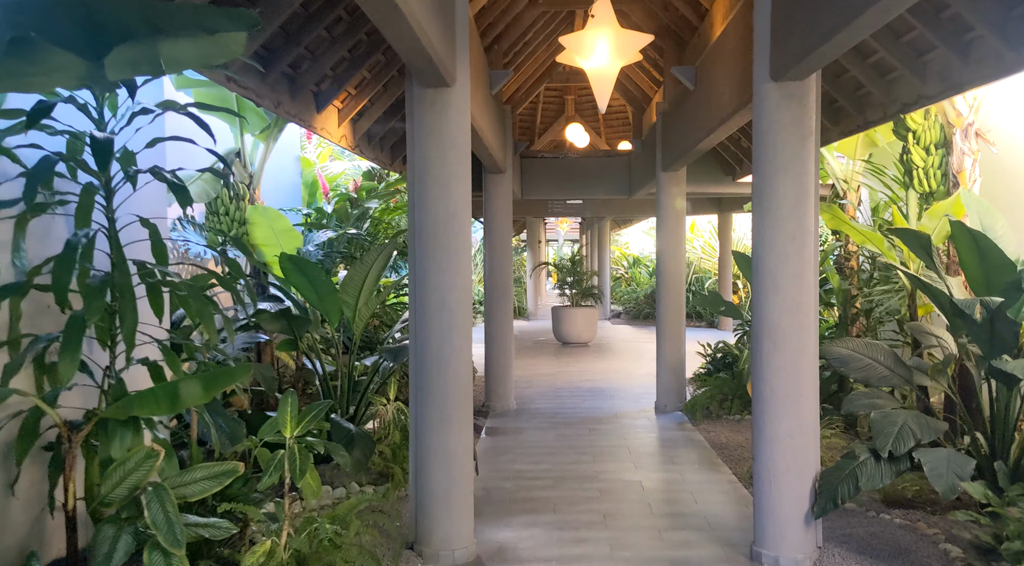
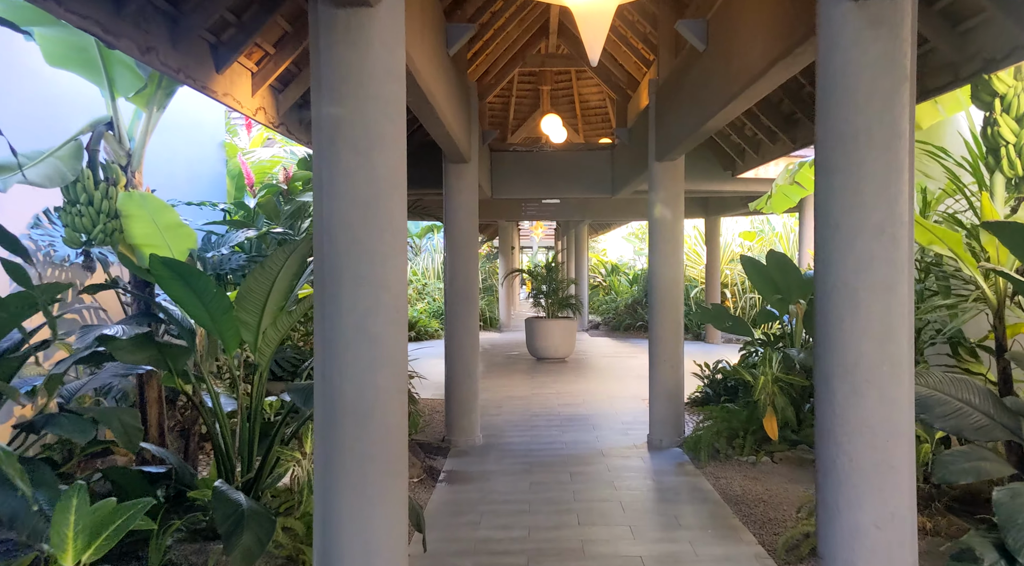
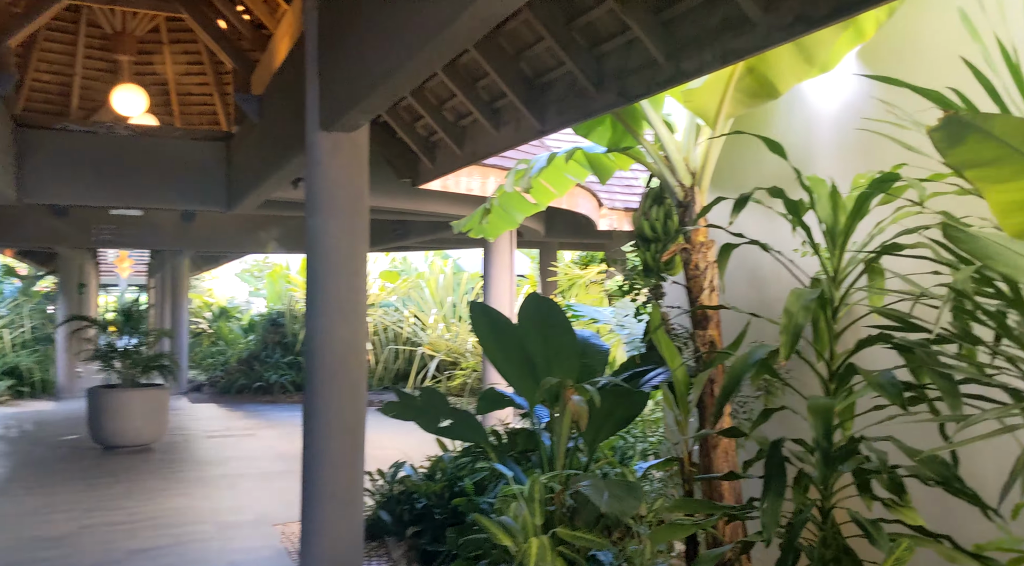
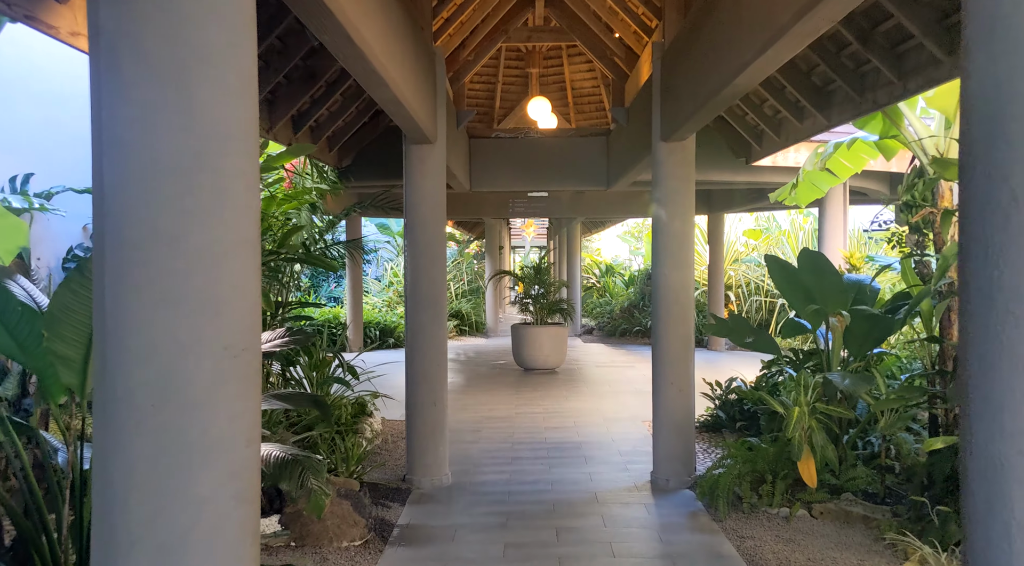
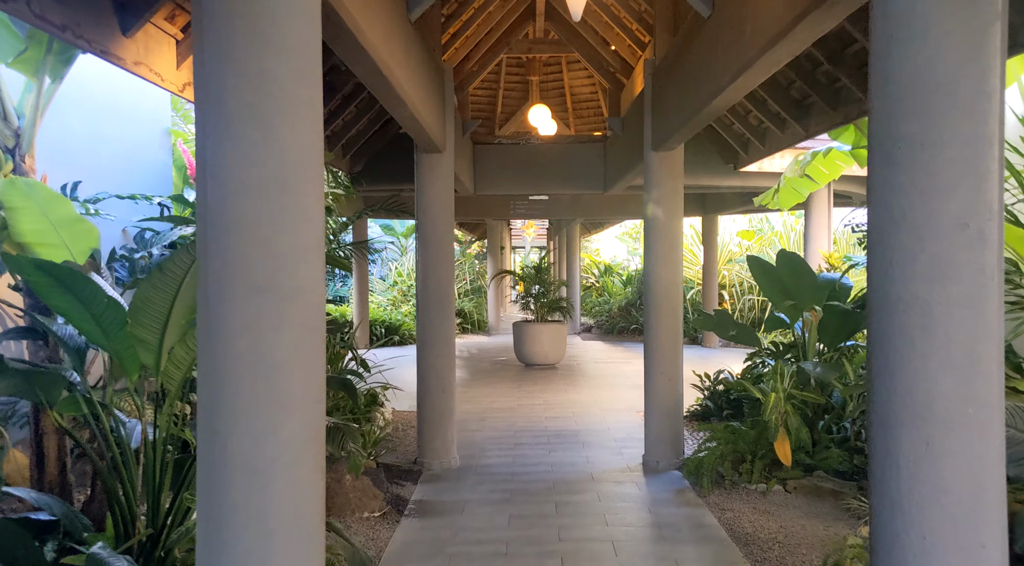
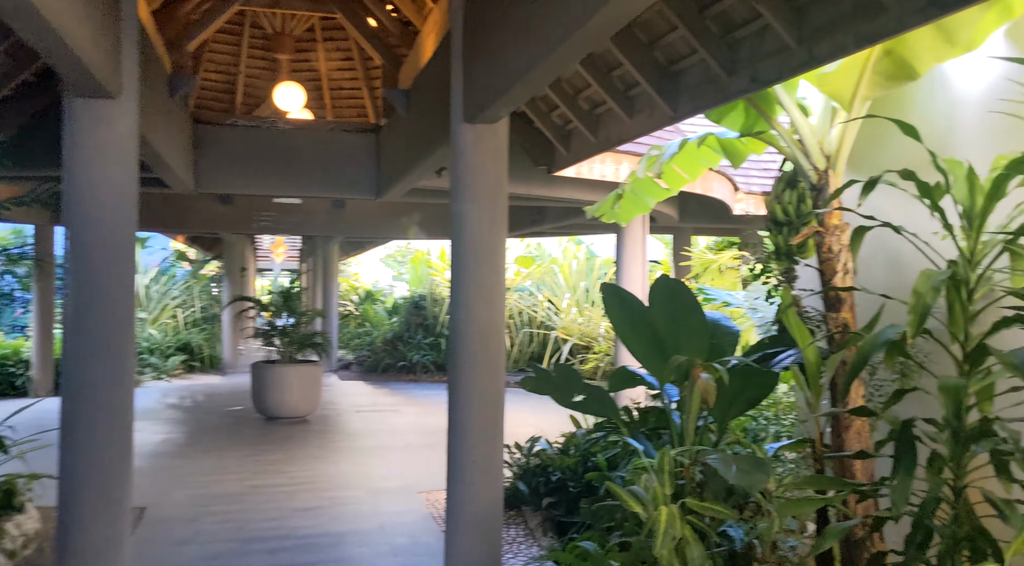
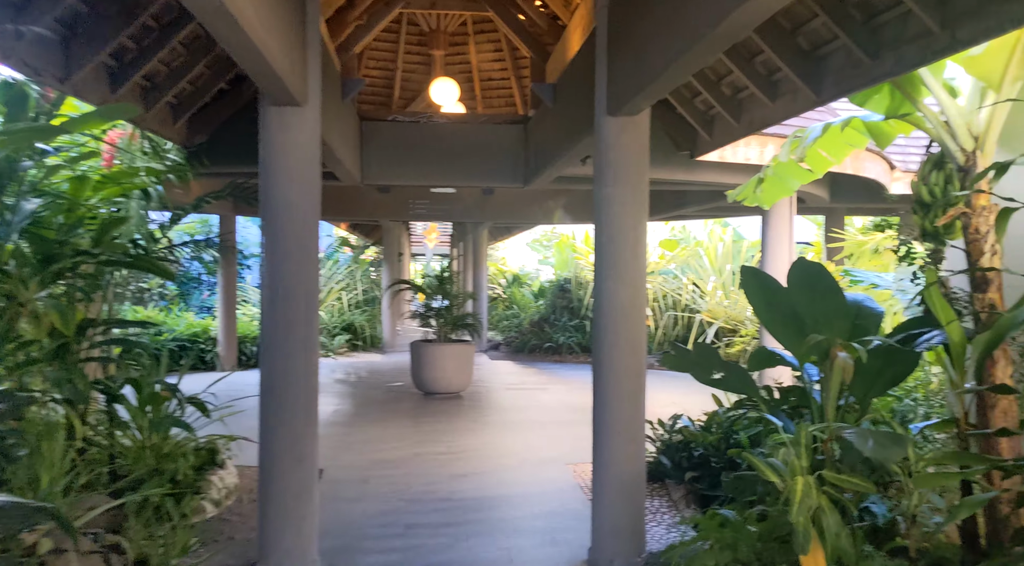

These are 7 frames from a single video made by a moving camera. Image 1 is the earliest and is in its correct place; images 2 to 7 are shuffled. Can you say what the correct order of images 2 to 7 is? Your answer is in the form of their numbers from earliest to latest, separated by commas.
2, 5, 4, 7, 6, 3
